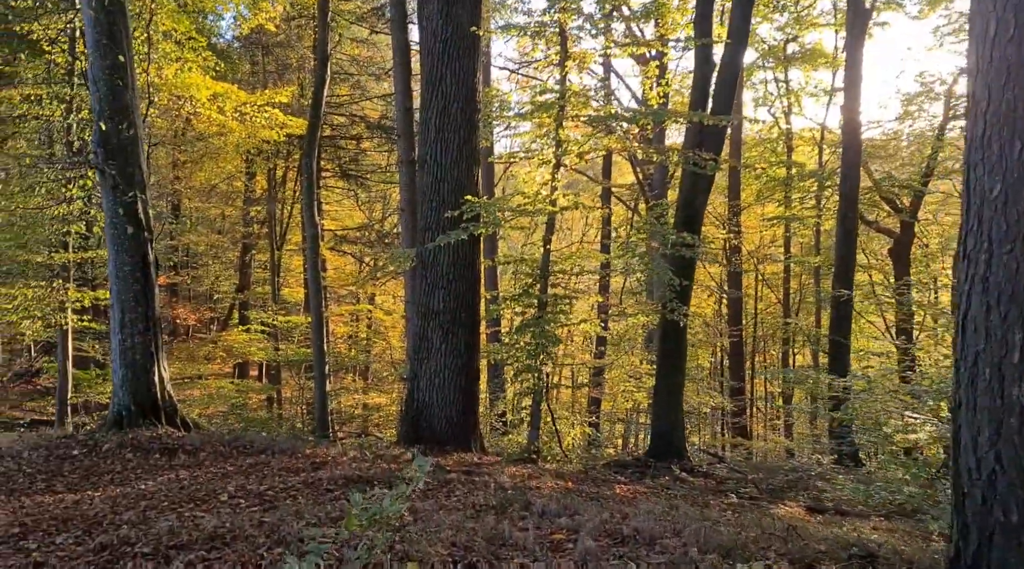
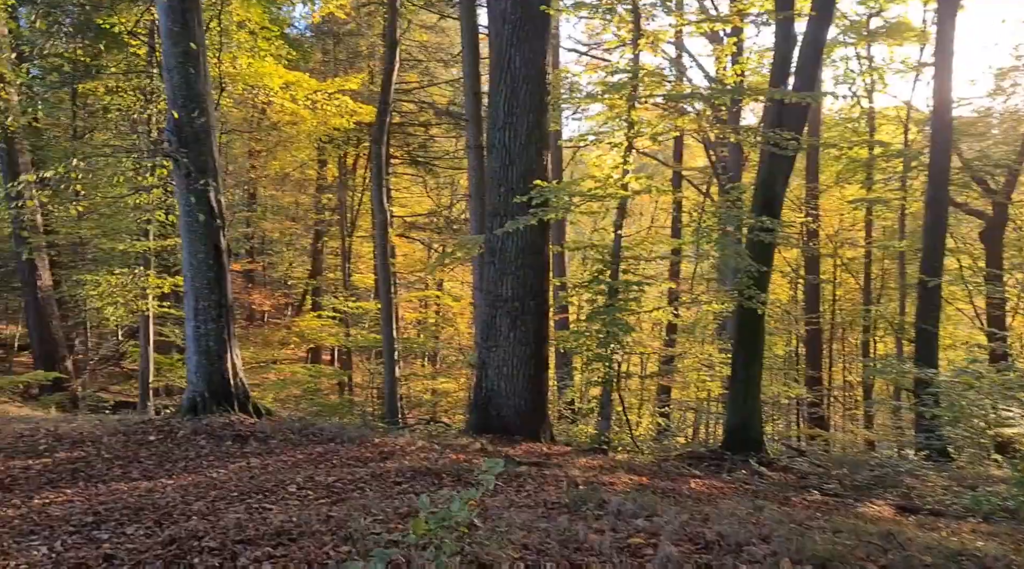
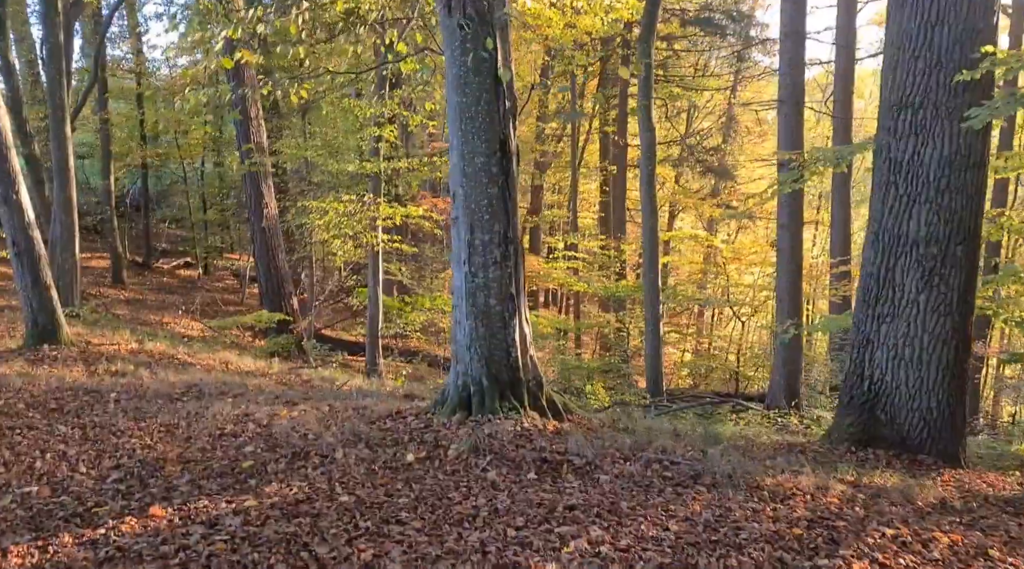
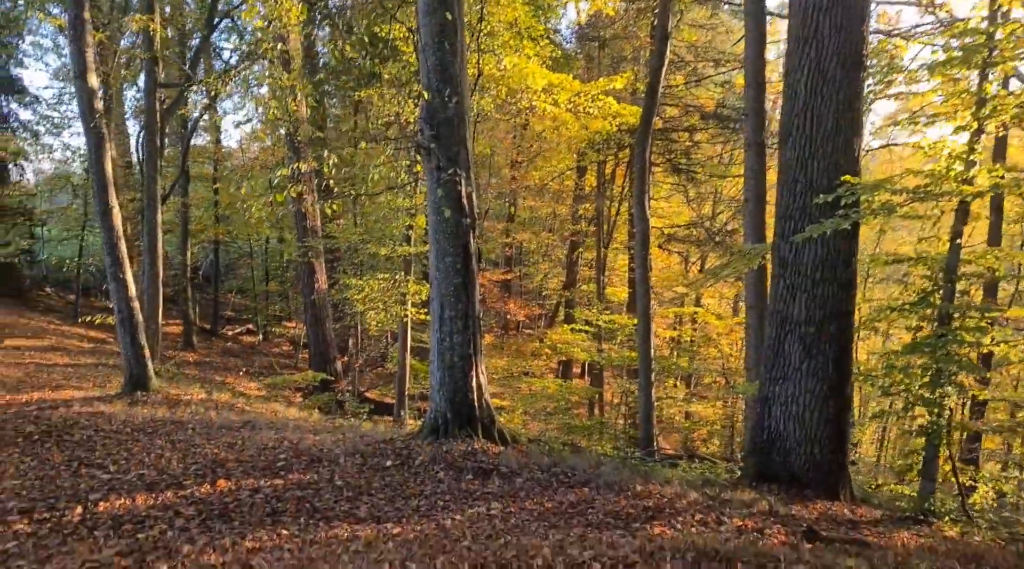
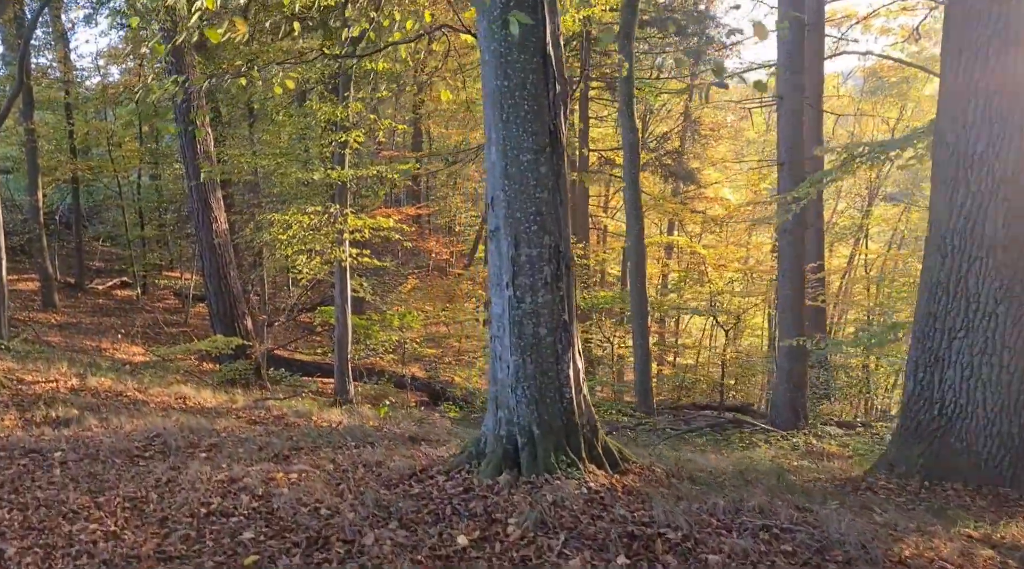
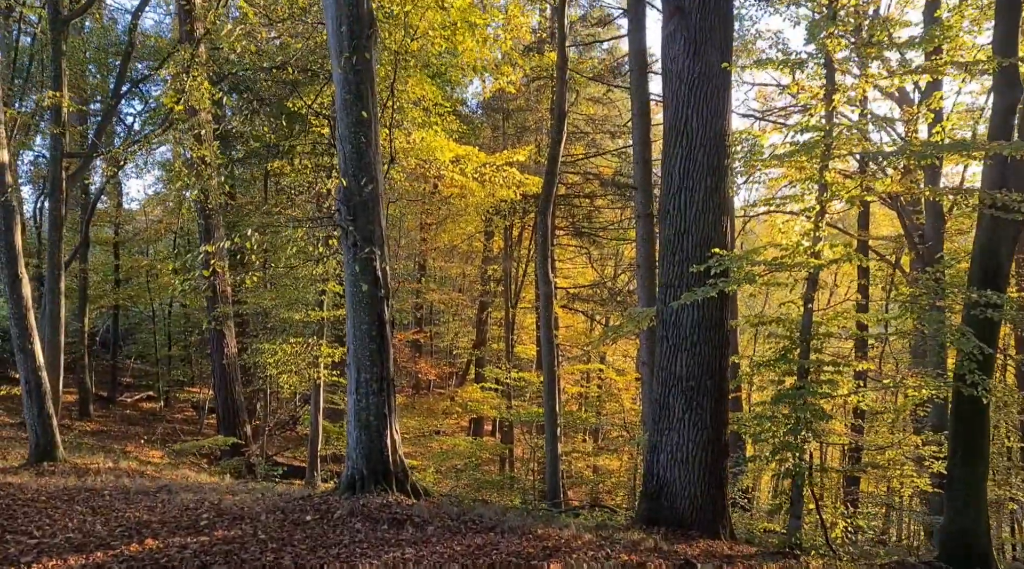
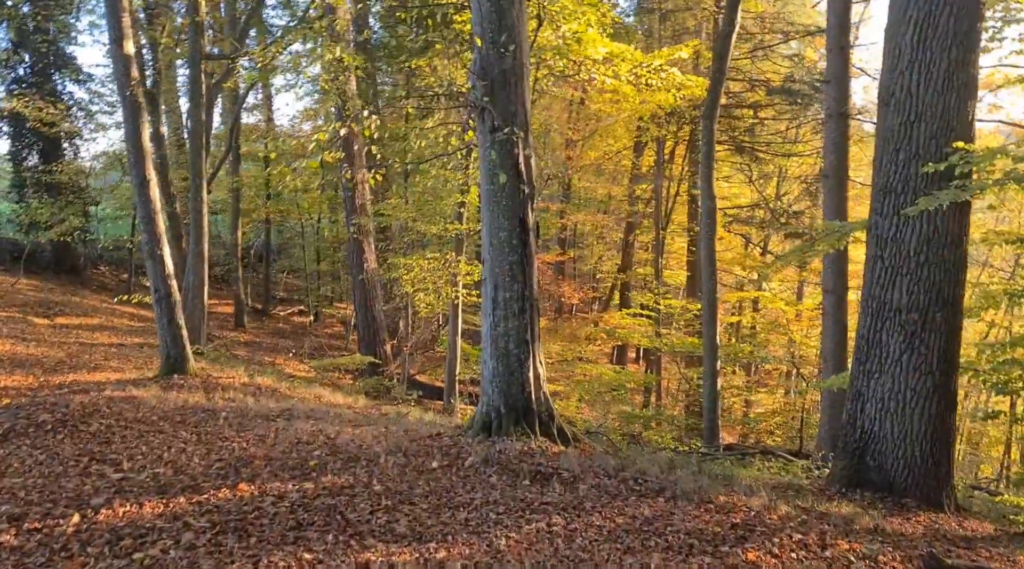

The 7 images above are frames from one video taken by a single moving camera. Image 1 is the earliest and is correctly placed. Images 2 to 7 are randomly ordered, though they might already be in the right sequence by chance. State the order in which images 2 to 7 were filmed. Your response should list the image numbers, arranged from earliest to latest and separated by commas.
2, 6, 4, 7, 3, 5
